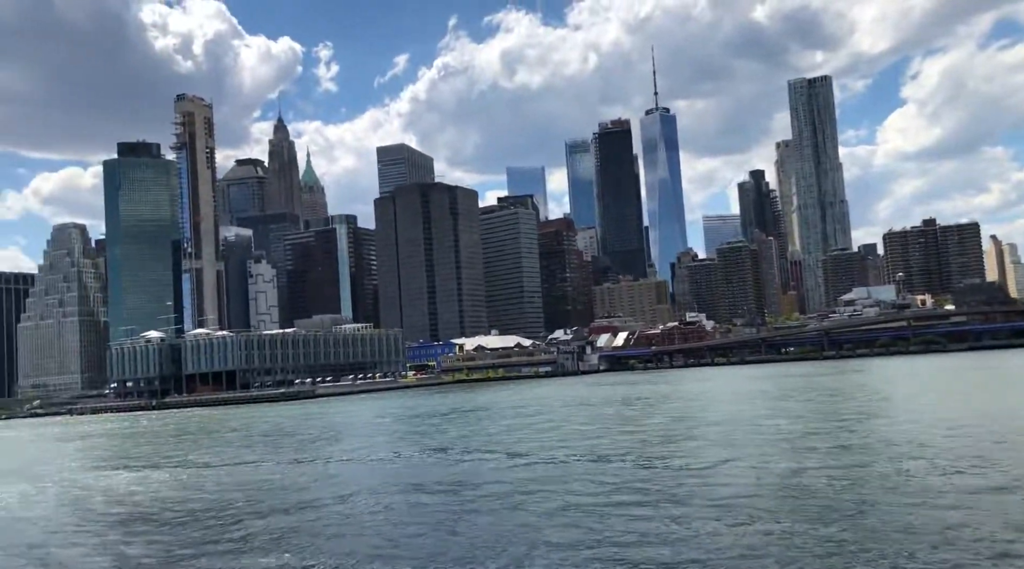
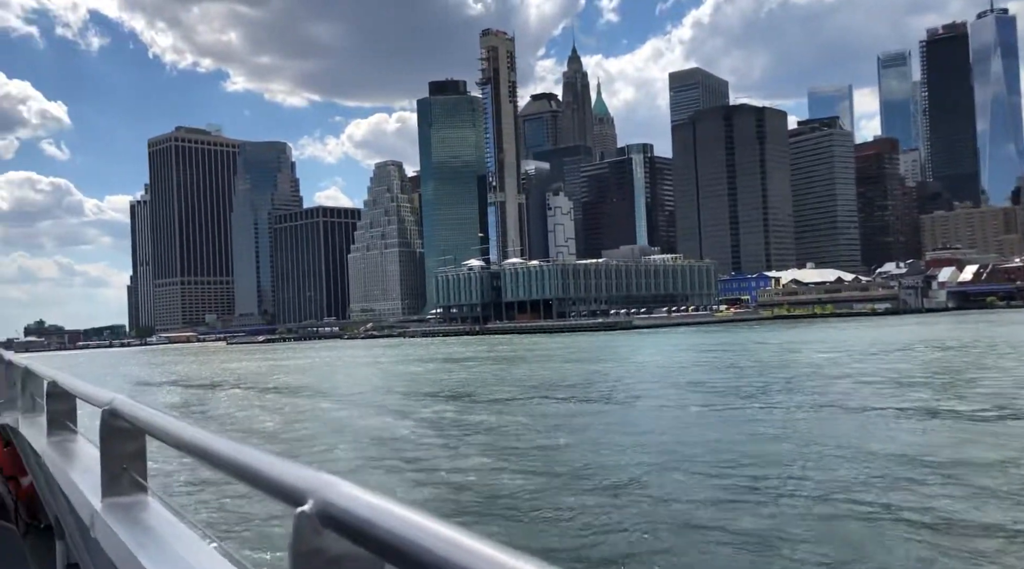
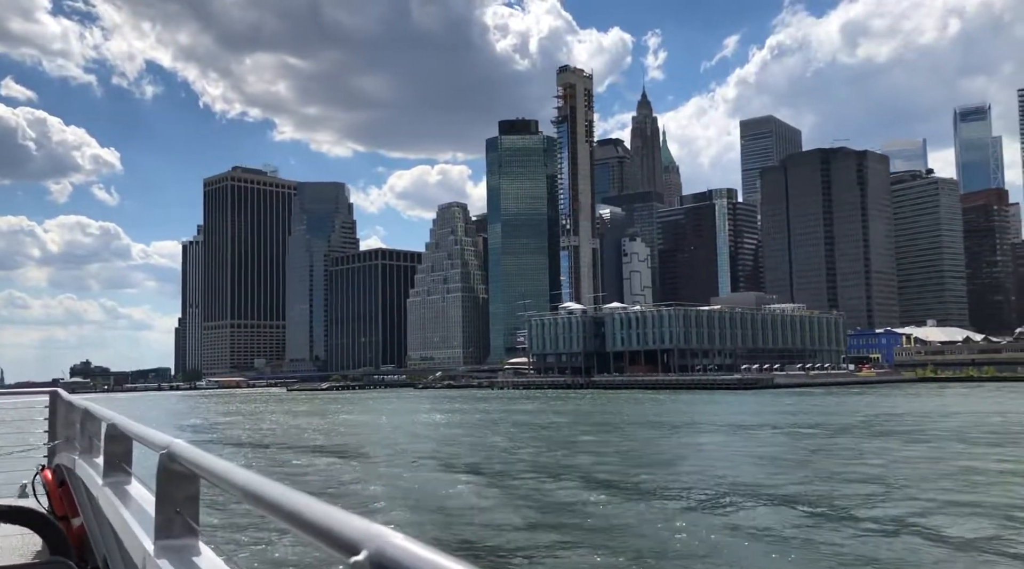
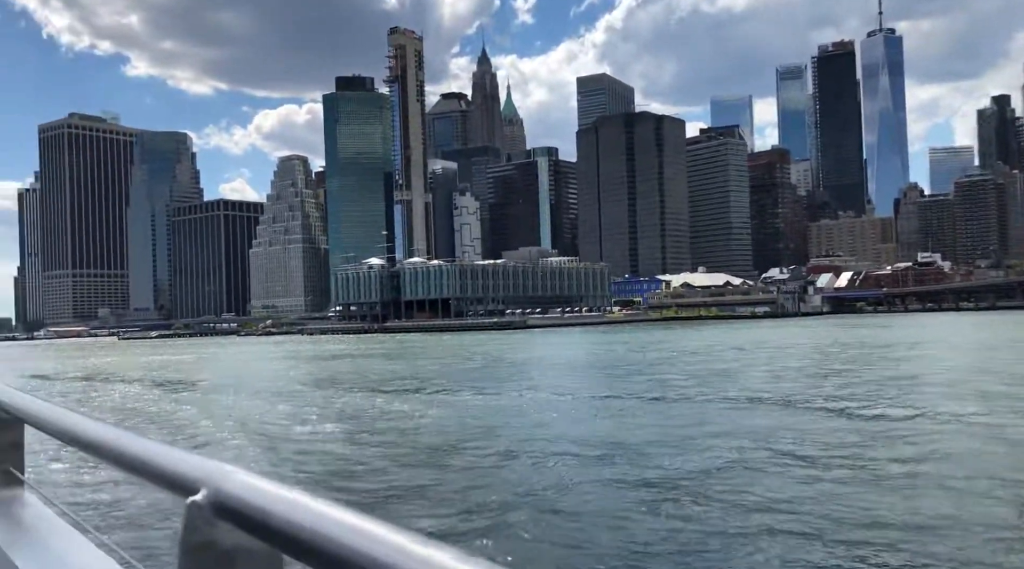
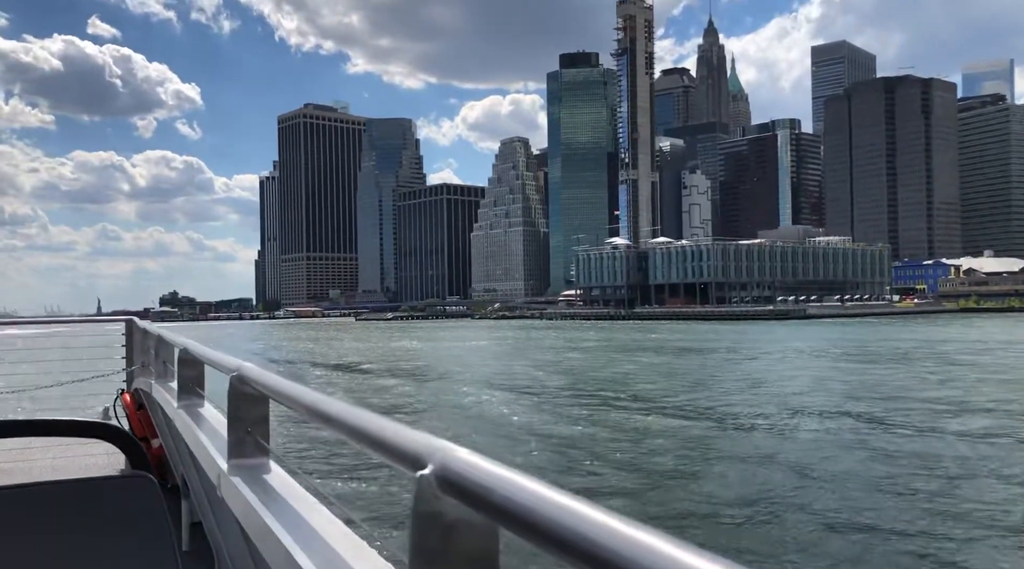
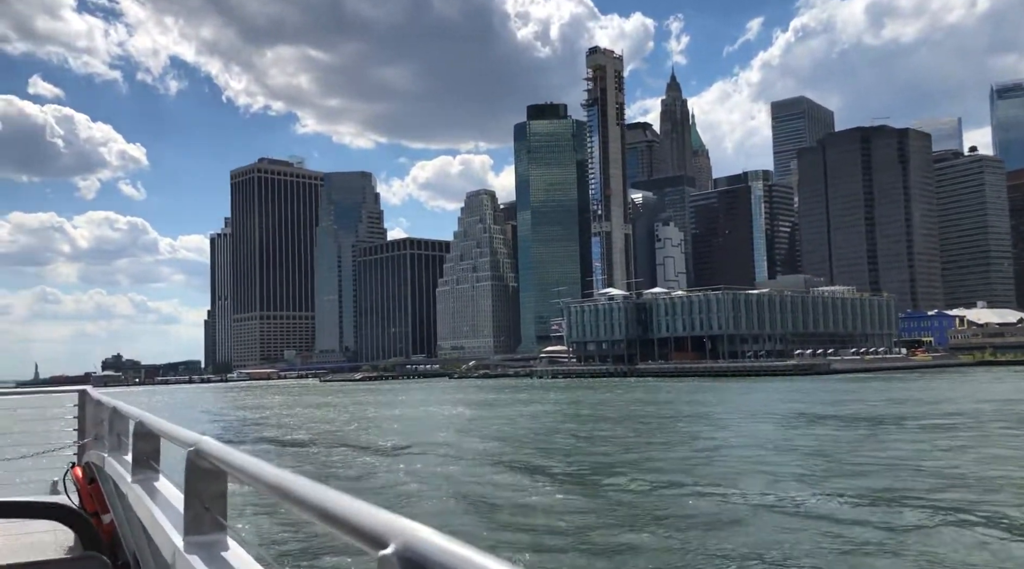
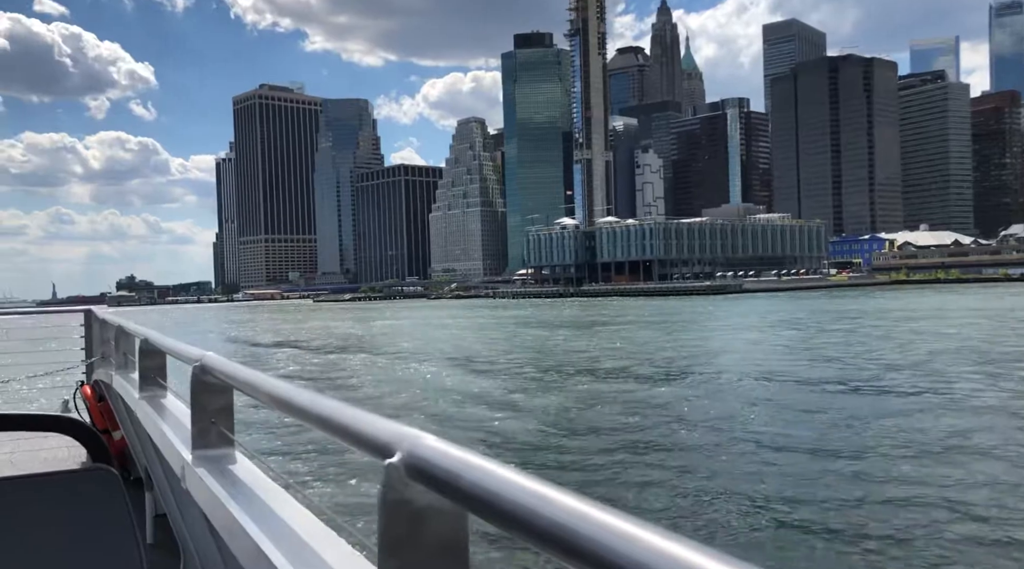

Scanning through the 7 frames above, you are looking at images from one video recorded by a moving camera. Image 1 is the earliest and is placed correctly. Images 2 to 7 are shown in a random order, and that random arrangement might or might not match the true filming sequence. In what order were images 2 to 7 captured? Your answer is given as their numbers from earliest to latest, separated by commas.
4, 2, 7, 5, 3, 6
